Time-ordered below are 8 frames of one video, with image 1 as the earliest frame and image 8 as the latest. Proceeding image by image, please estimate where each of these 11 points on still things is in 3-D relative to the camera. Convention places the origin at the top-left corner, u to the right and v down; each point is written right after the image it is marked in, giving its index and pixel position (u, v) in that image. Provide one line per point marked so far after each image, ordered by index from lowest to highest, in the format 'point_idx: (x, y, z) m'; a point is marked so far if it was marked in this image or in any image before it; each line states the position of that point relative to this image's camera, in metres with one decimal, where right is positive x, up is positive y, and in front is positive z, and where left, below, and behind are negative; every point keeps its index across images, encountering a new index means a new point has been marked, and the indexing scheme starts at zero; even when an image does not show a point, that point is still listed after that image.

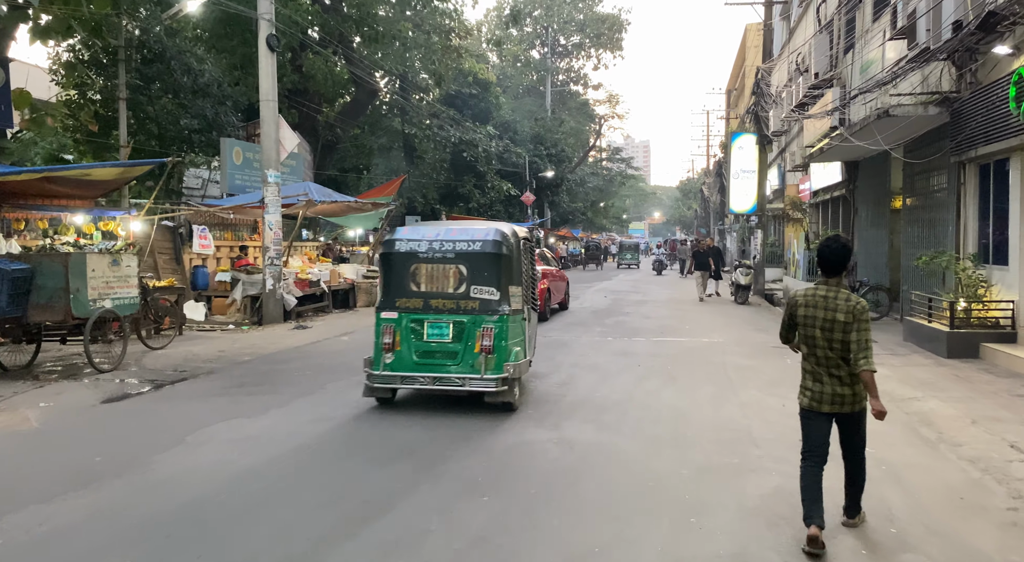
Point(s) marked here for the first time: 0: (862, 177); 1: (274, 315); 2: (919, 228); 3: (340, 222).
0: (+8.3, +2.5, +15.9) m
1: (-4.8, -0.7, +13.4) m
2: (+7.2, +0.9, +11.8) m
3: (-4.7, +1.6, +18.1) m
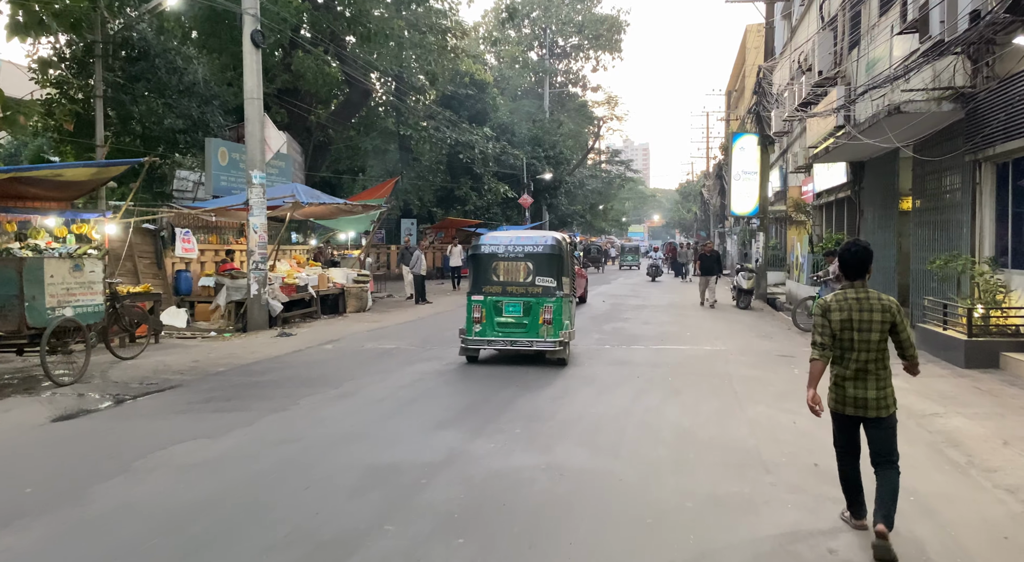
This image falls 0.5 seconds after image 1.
0: (+8.2, +2.4, +15.4) m
1: (-4.9, -0.8, +12.9) m
2: (+7.1, +0.8, +11.3) m
3: (-4.8, +1.5, +17.6) m
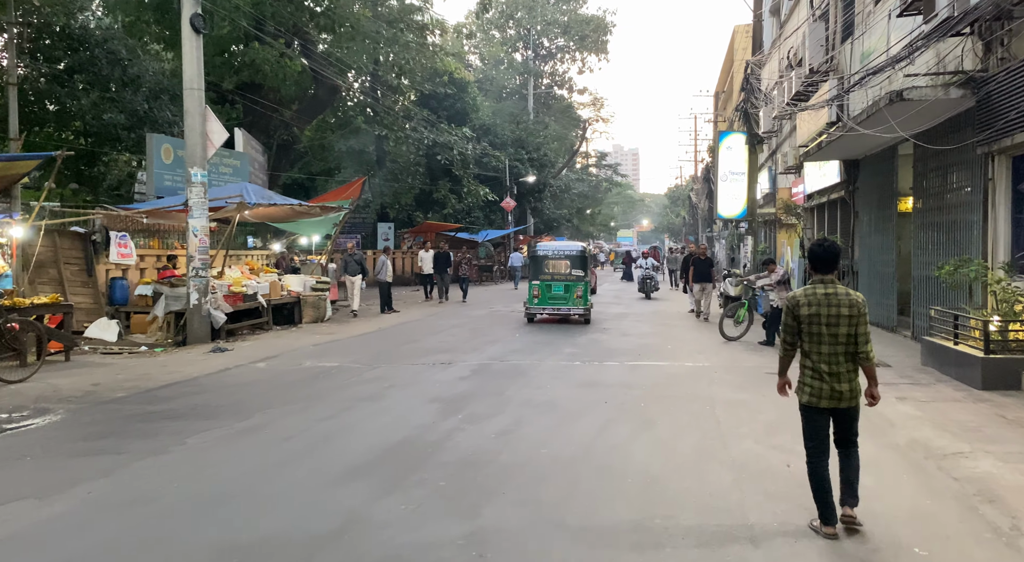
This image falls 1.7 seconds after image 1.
0: (+7.6, +2.3, +14.5) m
1: (-5.5, -0.9, +11.7) m
2: (+6.5, +0.7, +10.3) m
3: (-5.5, +1.3, +16.5) m
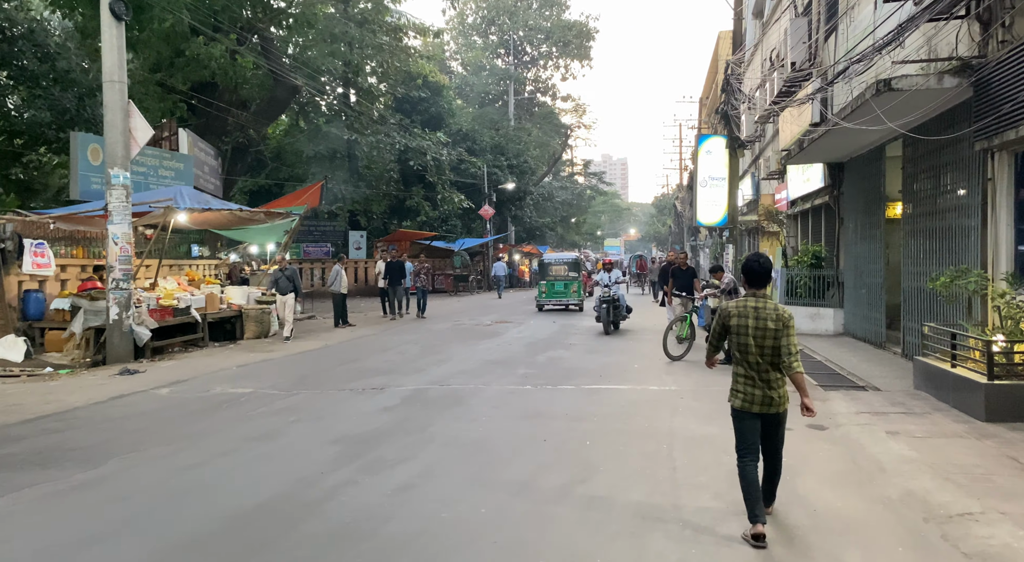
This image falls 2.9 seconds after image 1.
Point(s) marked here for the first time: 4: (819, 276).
0: (+6.8, +2.0, +13.5) m
1: (-6.2, -1.1, +10.6) m
2: (+5.8, +0.6, +9.3) m
3: (-6.3, +1.0, +15.3) m
4: (+6.5, +0.1, +14.3) m
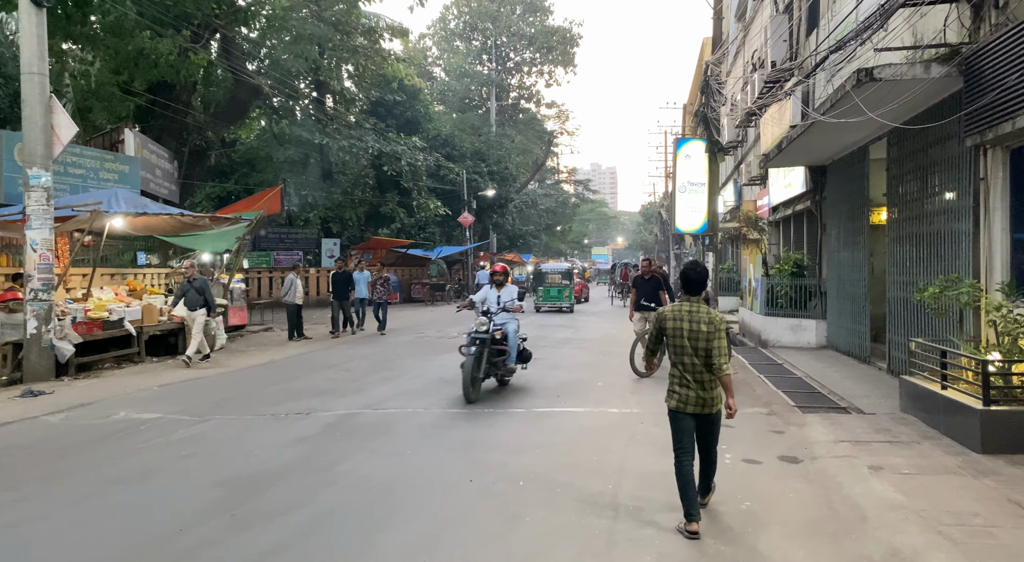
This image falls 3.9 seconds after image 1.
0: (+6.1, +1.8, +12.8) m
1: (-6.8, -1.3, +9.6) m
2: (+5.1, +0.4, +8.6) m
3: (-7.0, +0.8, +14.4) m
4: (+5.8, -0.1, +13.5) m
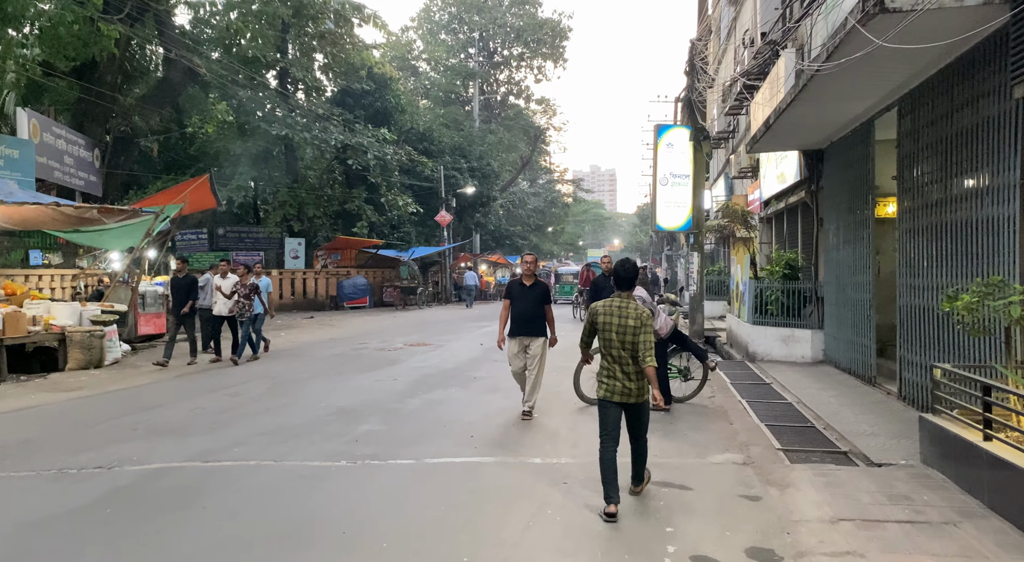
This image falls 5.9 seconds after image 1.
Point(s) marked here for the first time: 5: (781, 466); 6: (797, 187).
0: (+5.2, +1.8, +11.0) m
1: (-7.8, -1.3, +7.8) m
2: (+4.2, +0.4, +6.7) m
3: (-7.9, +0.8, +12.6) m
4: (+4.9, -0.2, +11.7) m
5: (+2.2, -1.5, +5.5) m
6: (+5.4, +1.8, +12.7) m
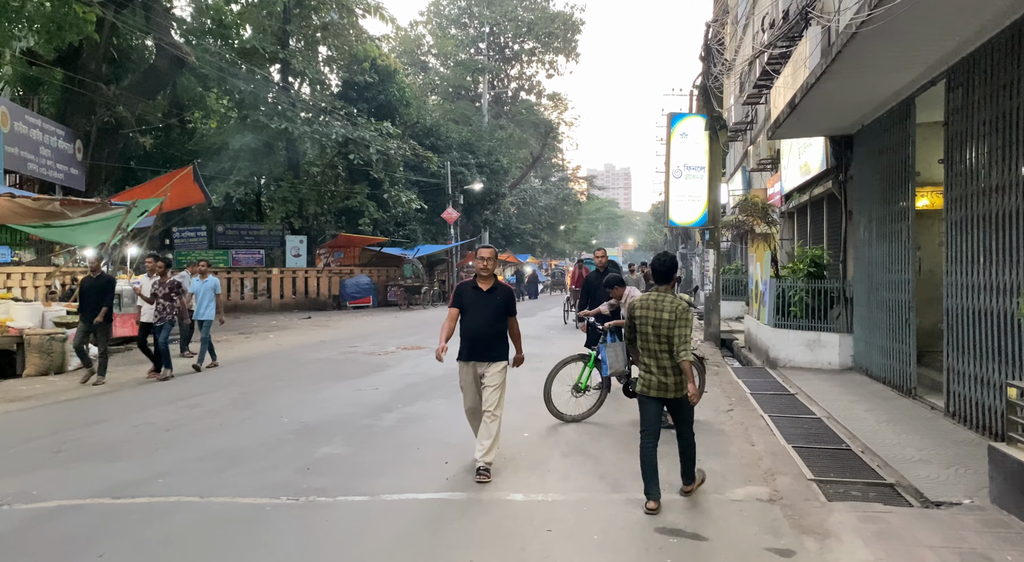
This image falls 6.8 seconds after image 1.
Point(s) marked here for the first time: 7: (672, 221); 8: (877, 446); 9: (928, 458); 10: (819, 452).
0: (+5.1, +1.8, +9.9) m
1: (-7.9, -1.3, +7.0) m
2: (+4.1, +0.4, +5.7) m
3: (-7.9, +0.8, +11.8) m
4: (+4.9, -0.1, +10.6) m
5: (+2.0, -1.5, +4.5) m
6: (+5.4, +1.8, +11.6) m
7: (+3.8, +1.4, +15.8) m
8: (+3.2, -1.5, +6.0) m
9: (+3.4, -1.4, +5.5) m
10: (+2.7, -1.5, +5.8) m
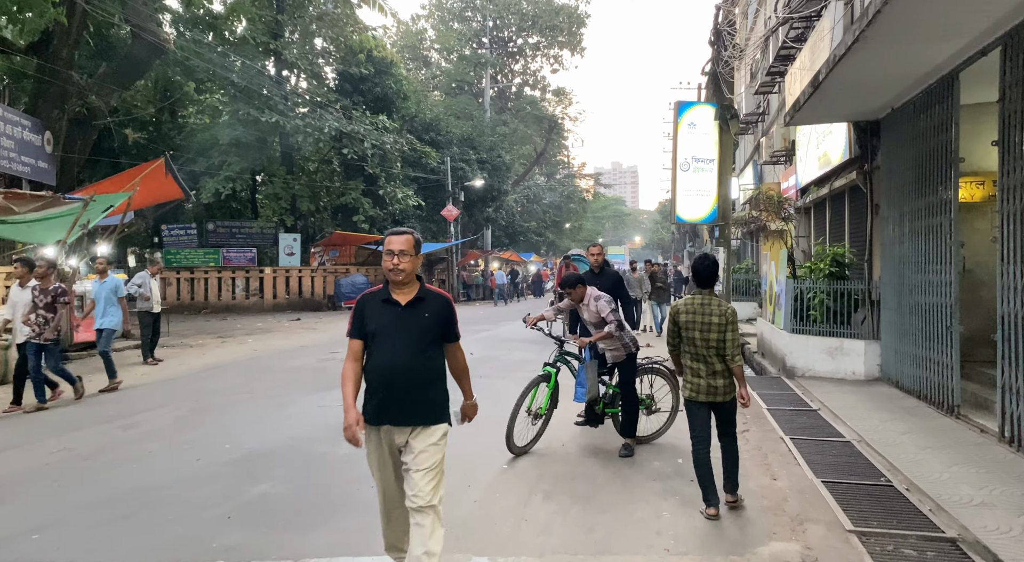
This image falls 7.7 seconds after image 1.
0: (+5.0, +1.8, +8.9) m
1: (-8.0, -1.3, +6.1) m
2: (+3.9, +0.4, +4.7) m
3: (-8.1, +0.8, +10.9) m
4: (+4.7, -0.2, +9.6) m
5: (+1.8, -1.5, +3.5) m
6: (+5.3, +1.8, +10.6) m
7: (+3.7, +1.4, +14.8) m
8: (+3.1, -1.5, +5.0) m
9: (+3.2, -1.5, +4.5) m
10: (+2.5, -1.5, +4.9) m
